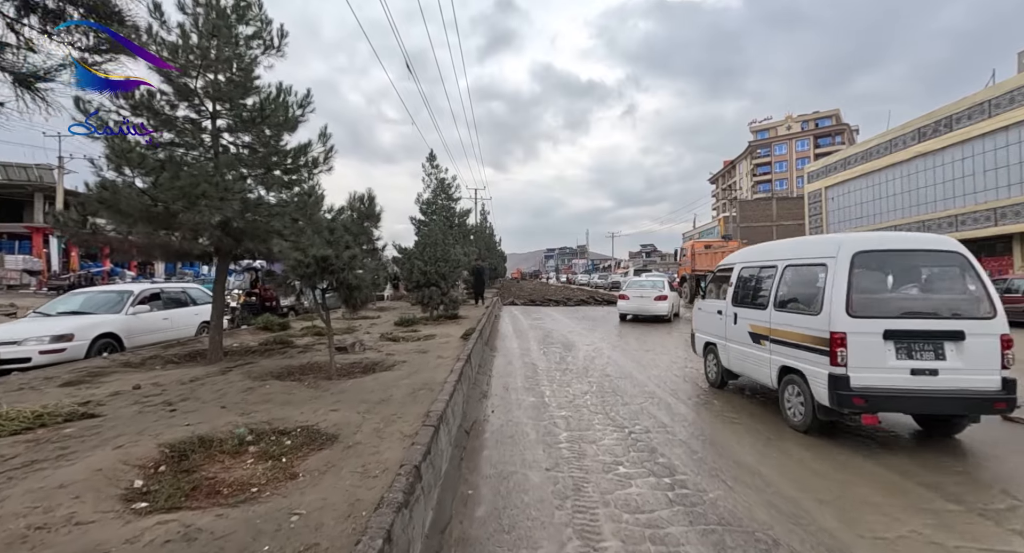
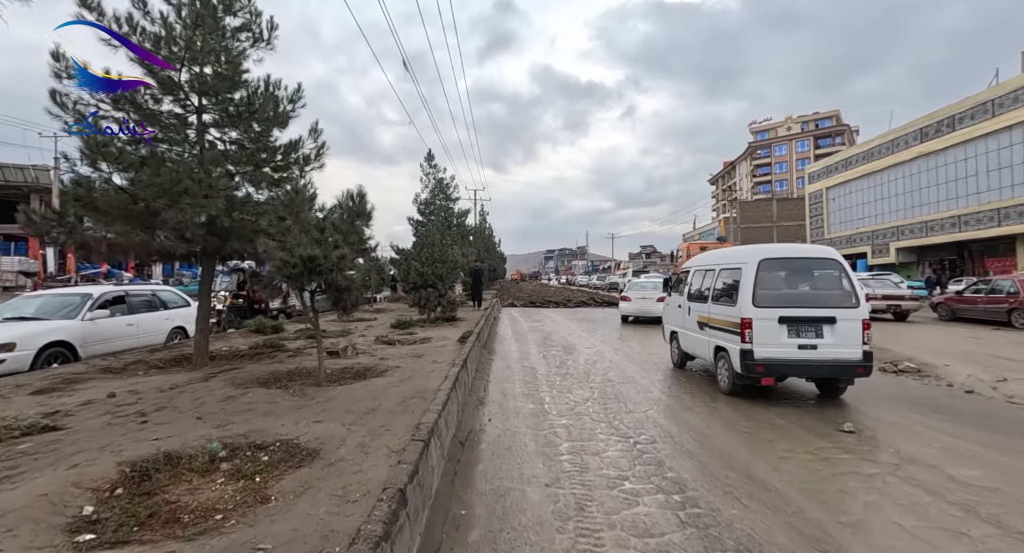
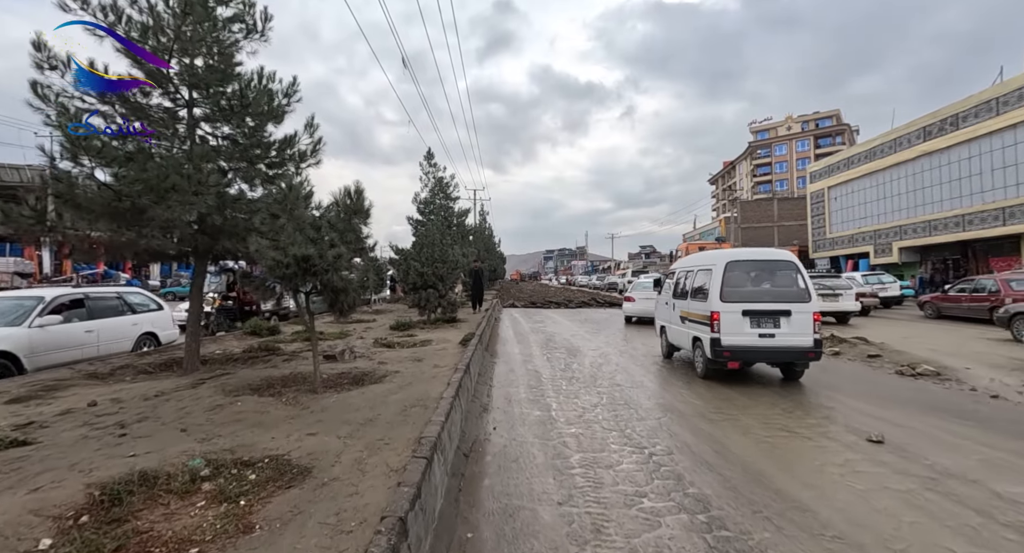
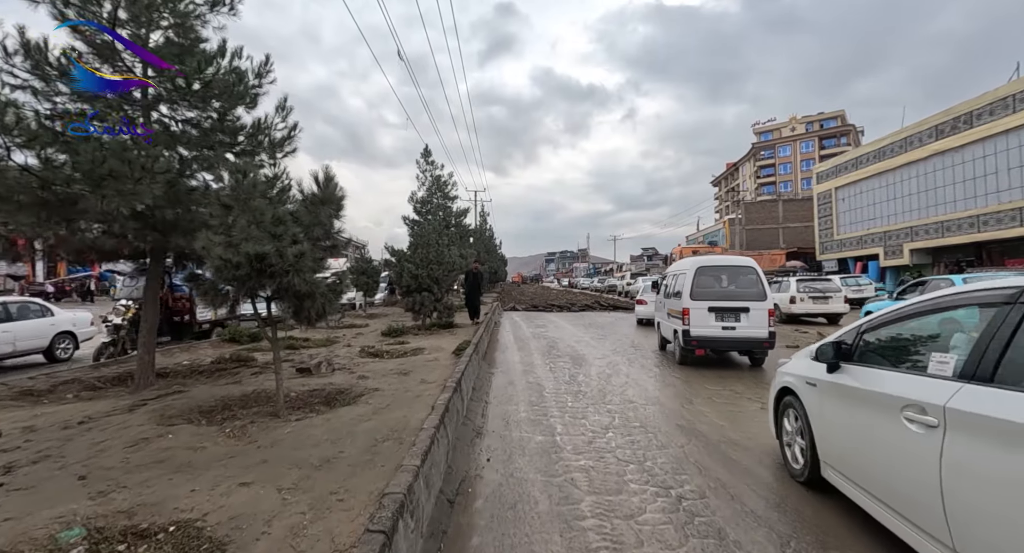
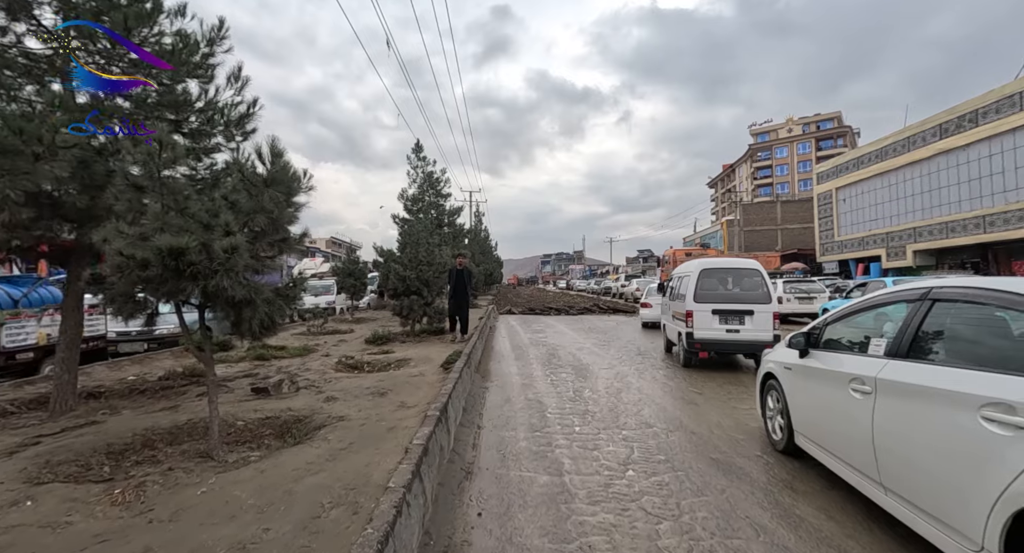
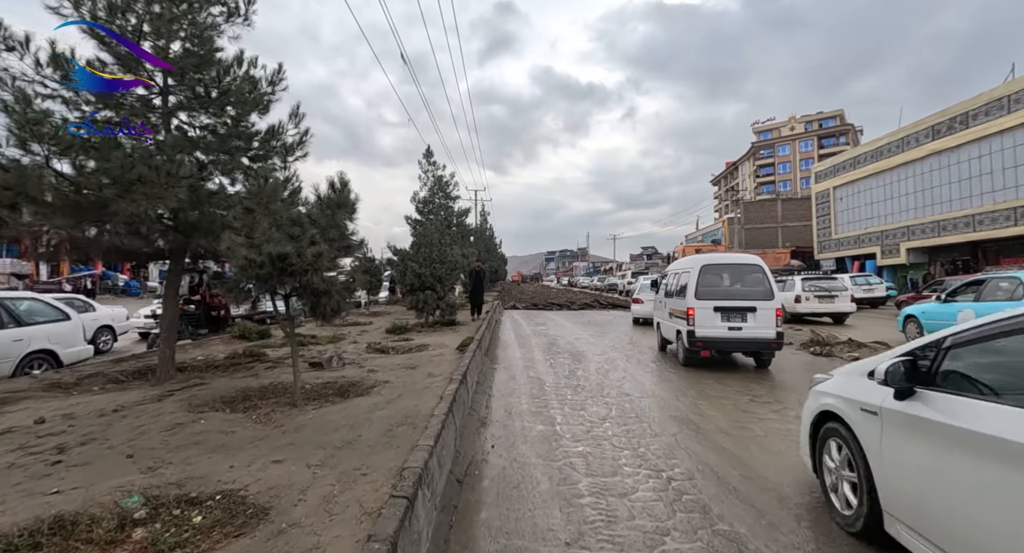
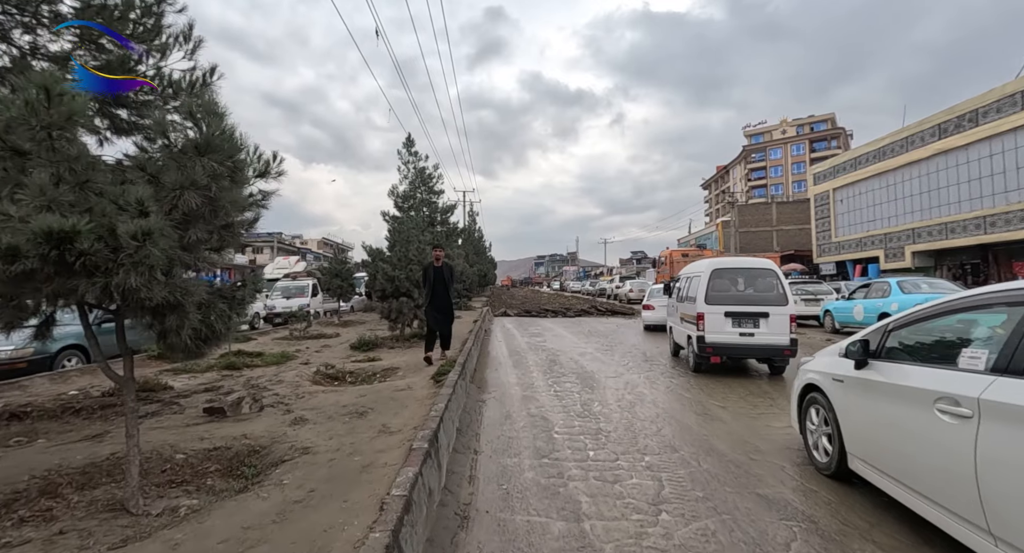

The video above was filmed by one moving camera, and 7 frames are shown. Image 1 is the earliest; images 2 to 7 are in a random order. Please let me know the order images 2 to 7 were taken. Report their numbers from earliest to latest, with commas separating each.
2, 3, 6, 4, 5, 7
